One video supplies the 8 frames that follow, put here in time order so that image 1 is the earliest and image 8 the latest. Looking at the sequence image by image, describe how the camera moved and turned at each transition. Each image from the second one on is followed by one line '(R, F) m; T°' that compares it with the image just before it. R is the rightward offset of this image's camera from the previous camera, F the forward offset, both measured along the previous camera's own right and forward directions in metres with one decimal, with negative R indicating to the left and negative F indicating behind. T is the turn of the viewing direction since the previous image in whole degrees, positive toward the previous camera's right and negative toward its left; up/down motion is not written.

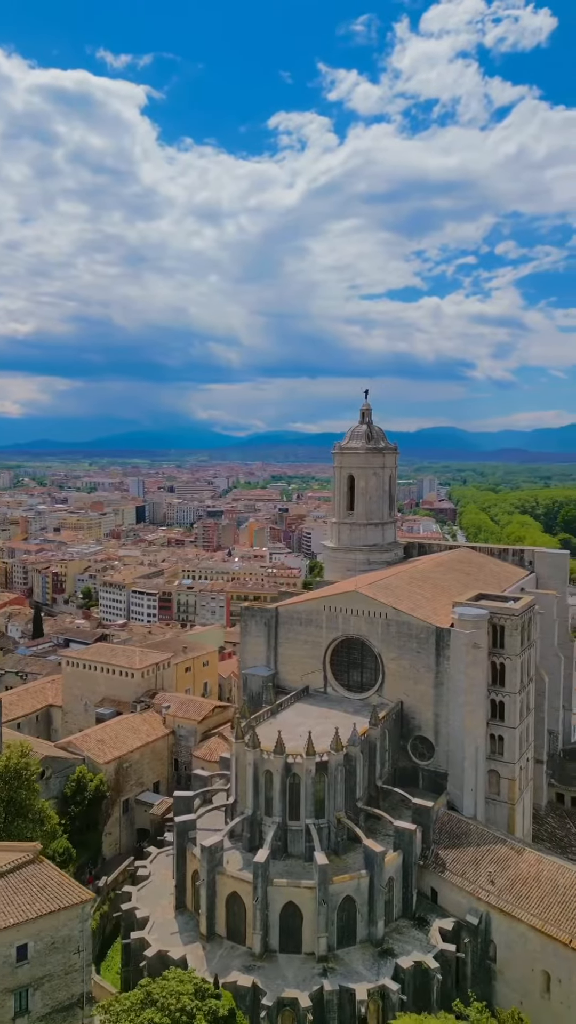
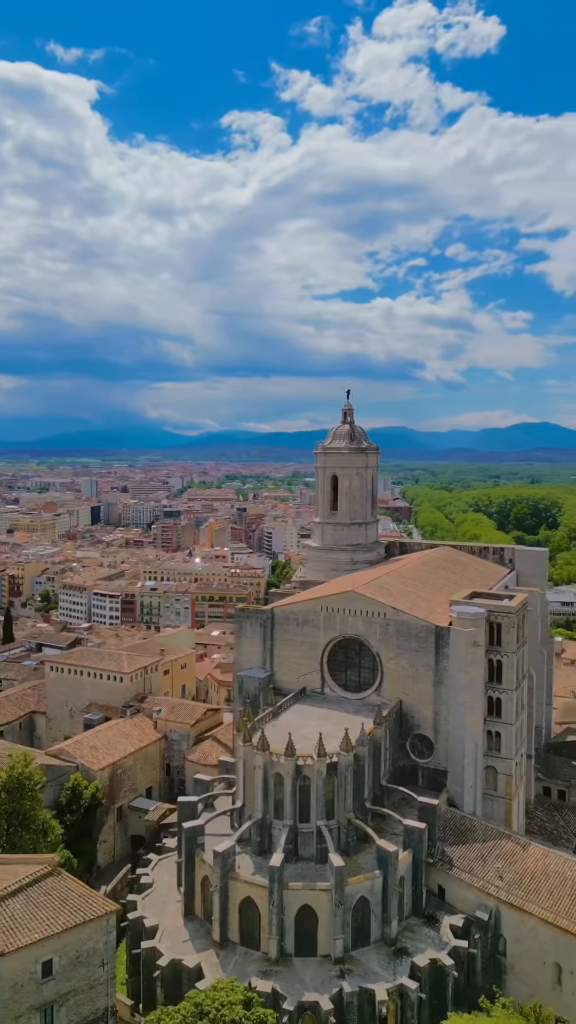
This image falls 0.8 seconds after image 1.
(-1.7, +0.2) m; +4°
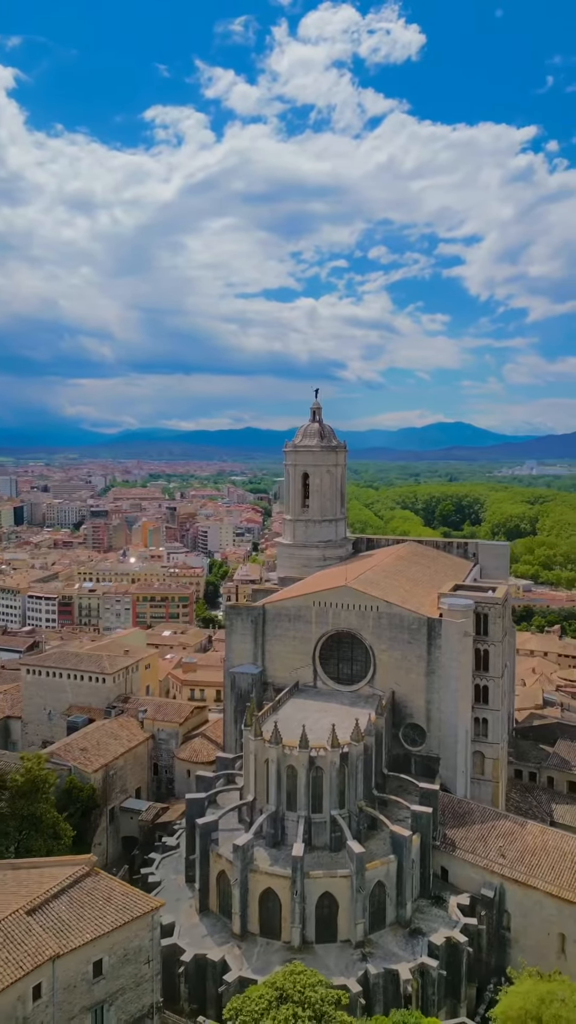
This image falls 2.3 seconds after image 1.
(-2.7, -0.2) m; +6°
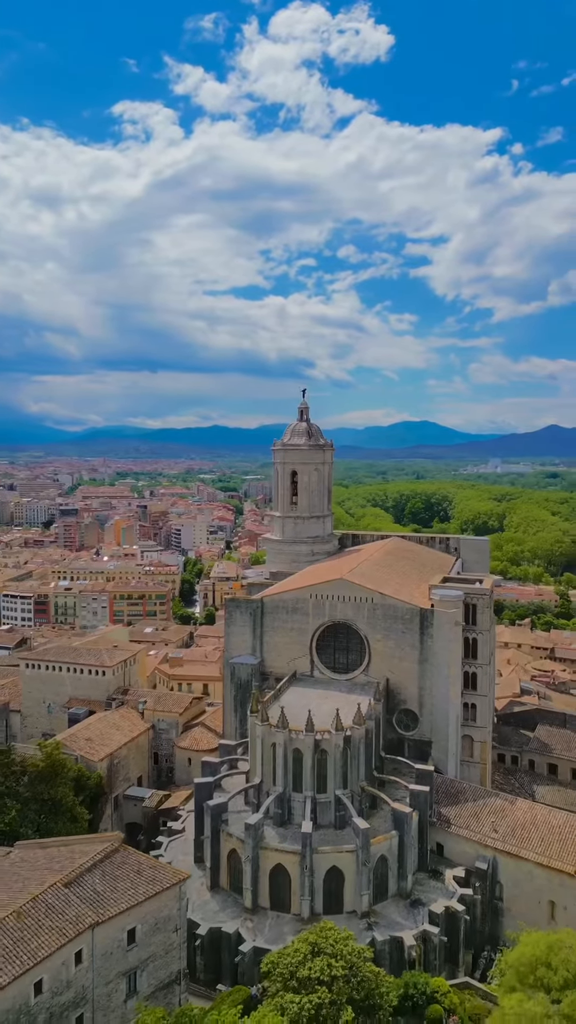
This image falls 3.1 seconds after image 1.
(-1.2, -1.1) m; +2°
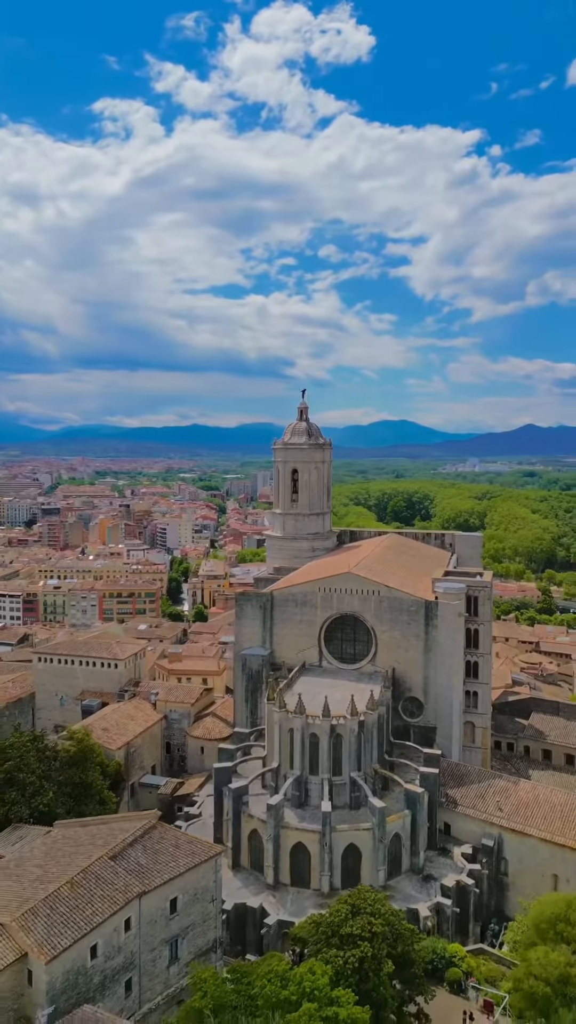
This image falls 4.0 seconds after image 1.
(-1.2, -1.1) m; +2°
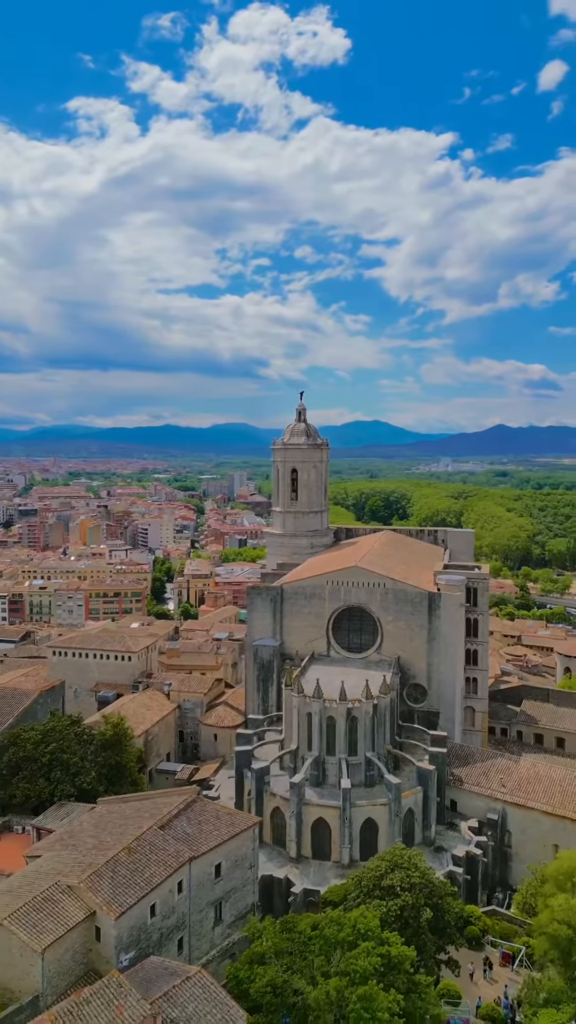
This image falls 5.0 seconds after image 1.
(-1.5, -1.5) m; +2°
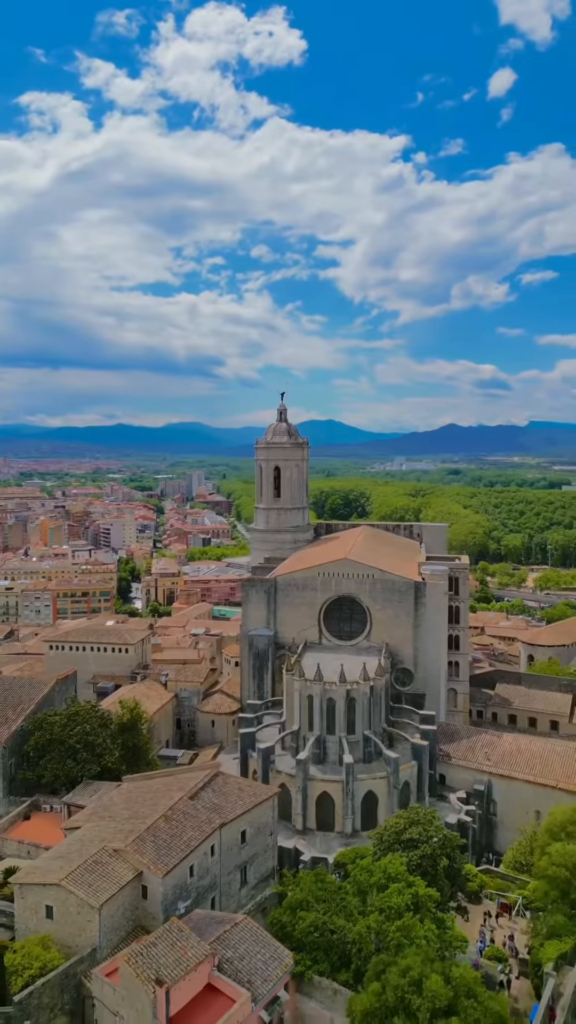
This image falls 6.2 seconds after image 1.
(-1.7, -1.6) m; +3°
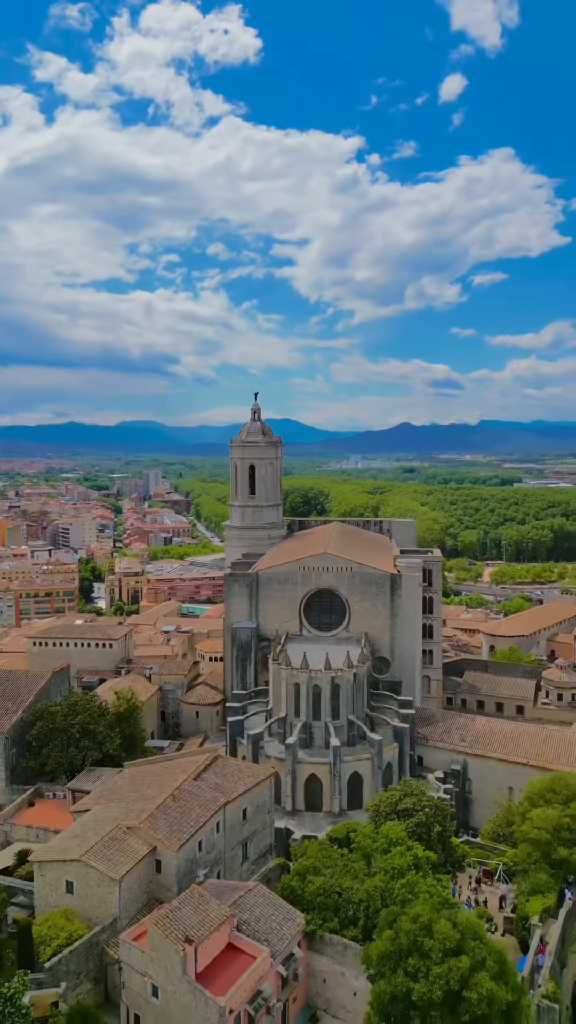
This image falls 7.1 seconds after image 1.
(-1.2, -1.2) m; +3°
